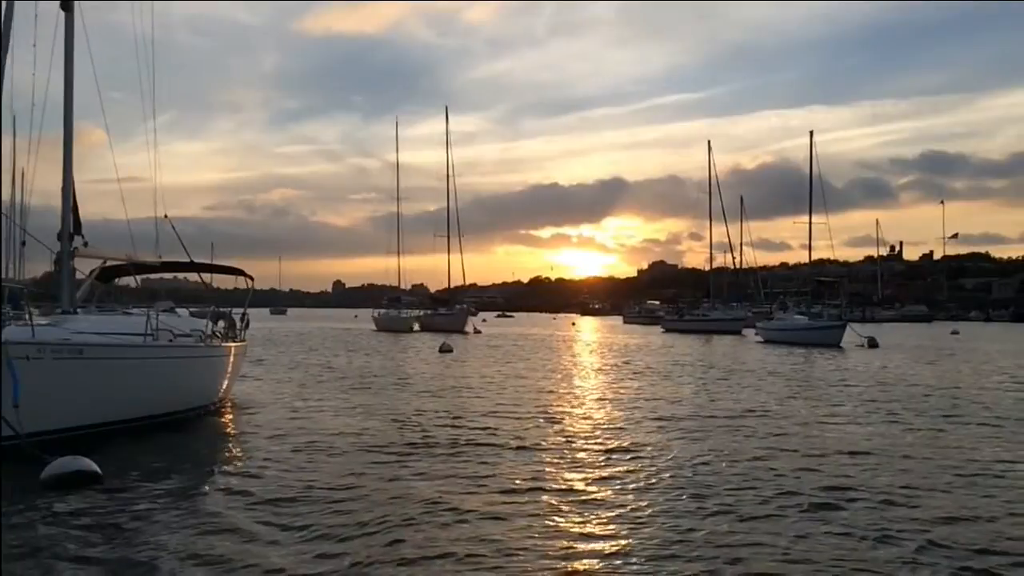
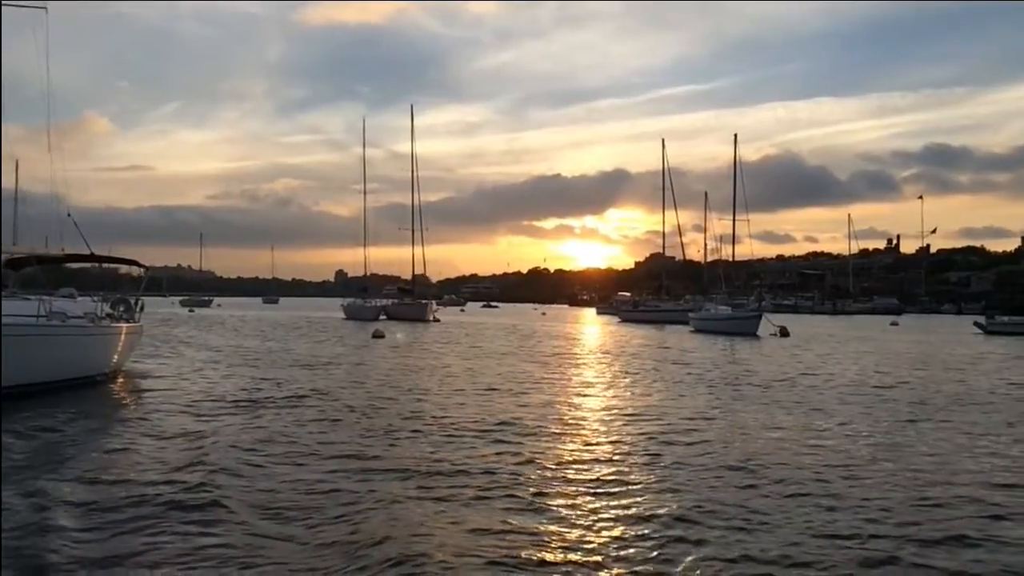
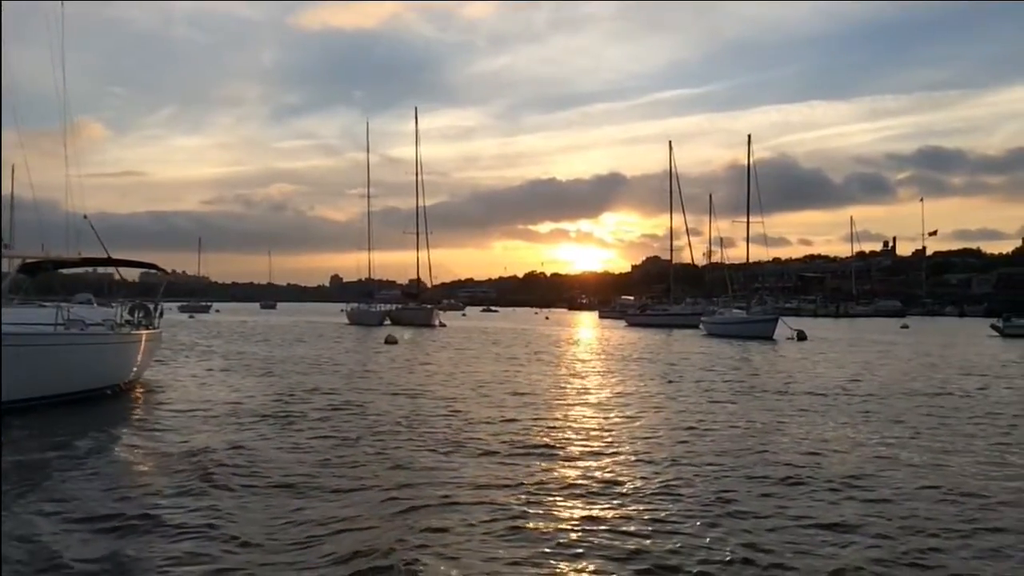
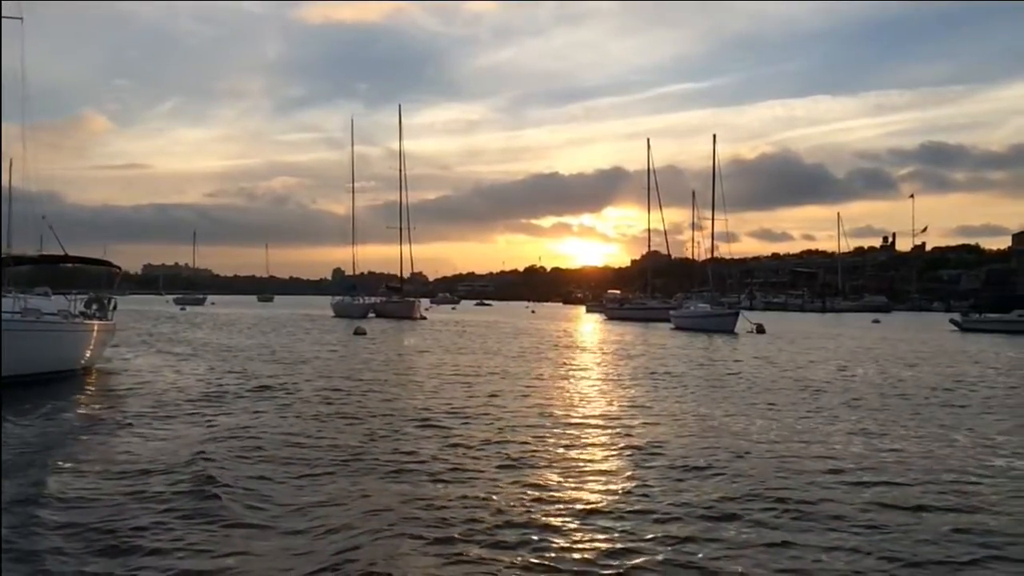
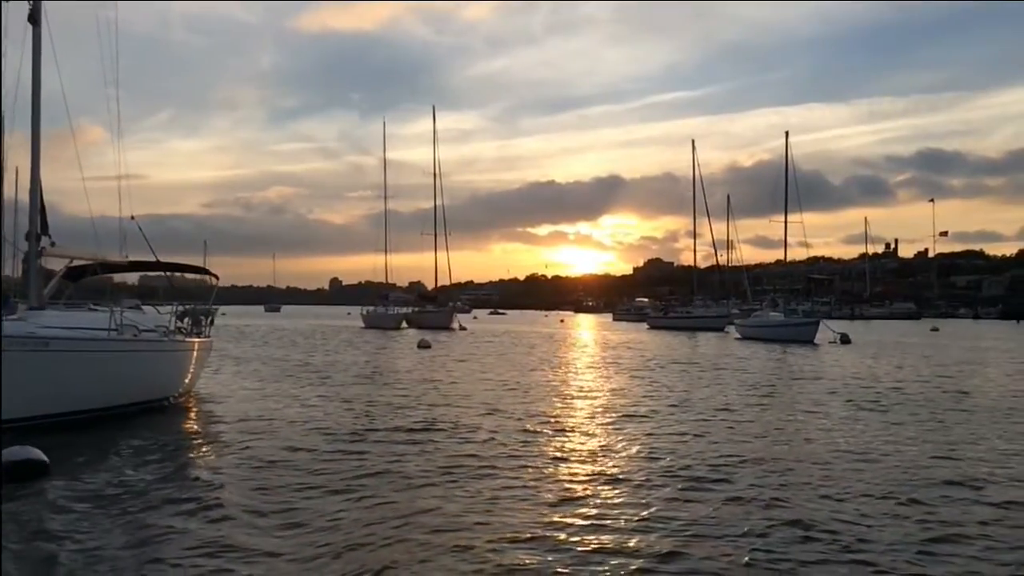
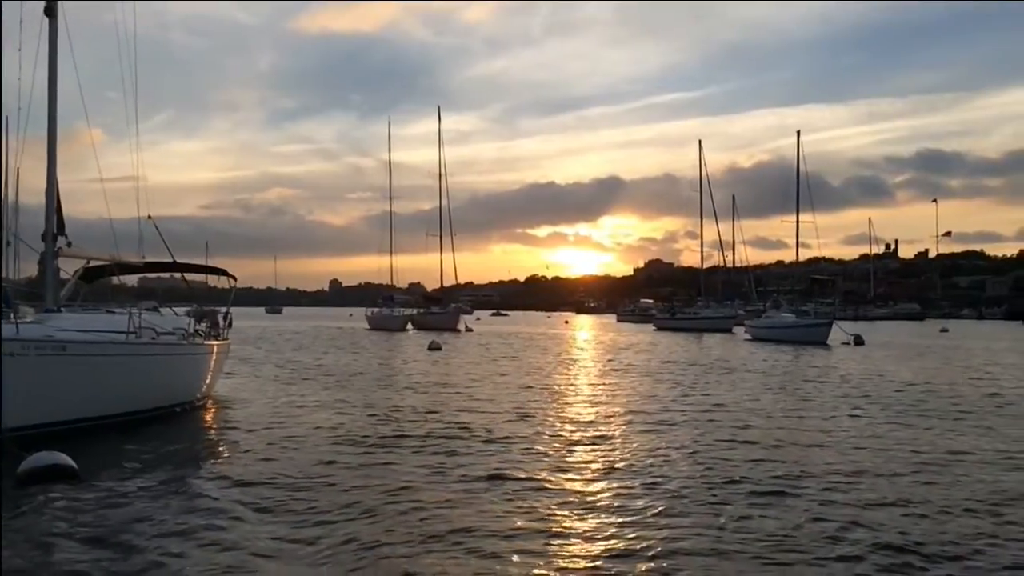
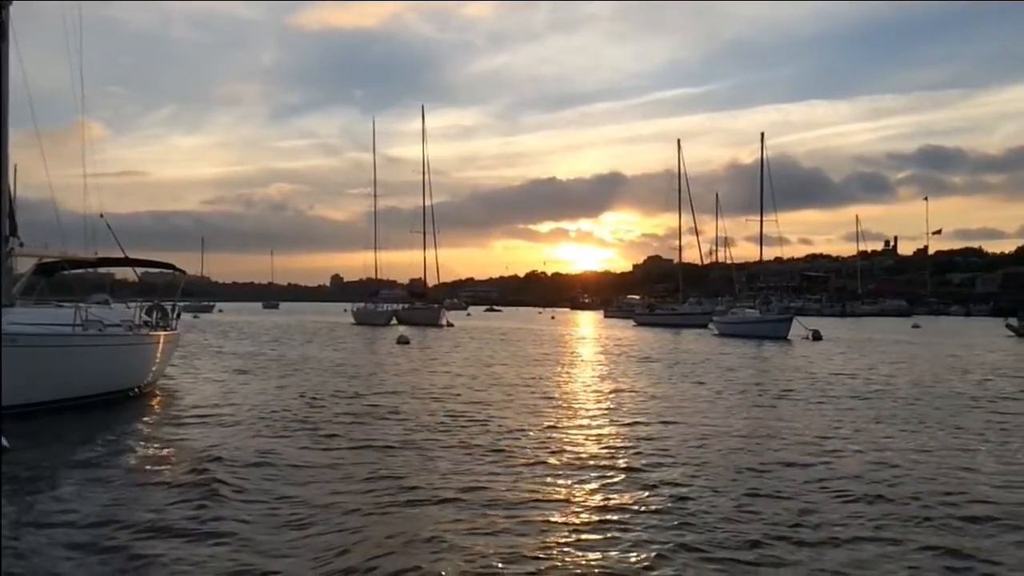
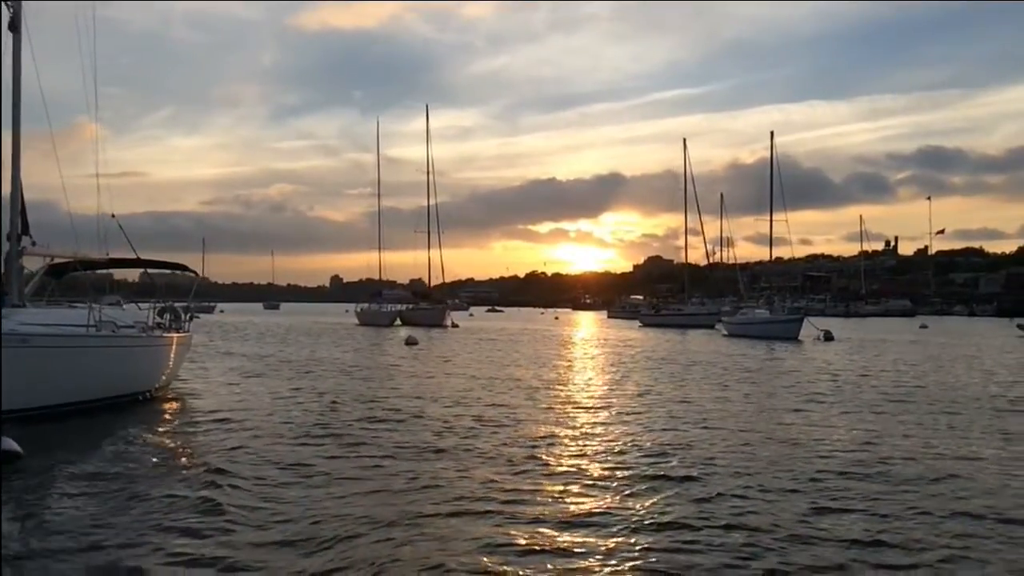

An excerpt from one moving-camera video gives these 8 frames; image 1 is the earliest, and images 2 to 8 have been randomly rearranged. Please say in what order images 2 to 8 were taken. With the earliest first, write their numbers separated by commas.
6, 5, 8, 7, 3, 2, 4
